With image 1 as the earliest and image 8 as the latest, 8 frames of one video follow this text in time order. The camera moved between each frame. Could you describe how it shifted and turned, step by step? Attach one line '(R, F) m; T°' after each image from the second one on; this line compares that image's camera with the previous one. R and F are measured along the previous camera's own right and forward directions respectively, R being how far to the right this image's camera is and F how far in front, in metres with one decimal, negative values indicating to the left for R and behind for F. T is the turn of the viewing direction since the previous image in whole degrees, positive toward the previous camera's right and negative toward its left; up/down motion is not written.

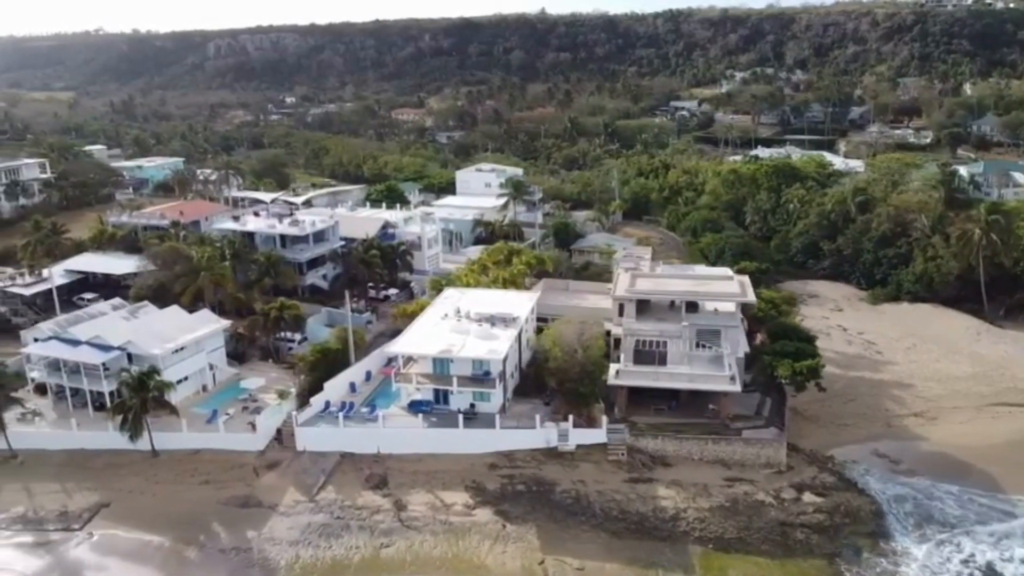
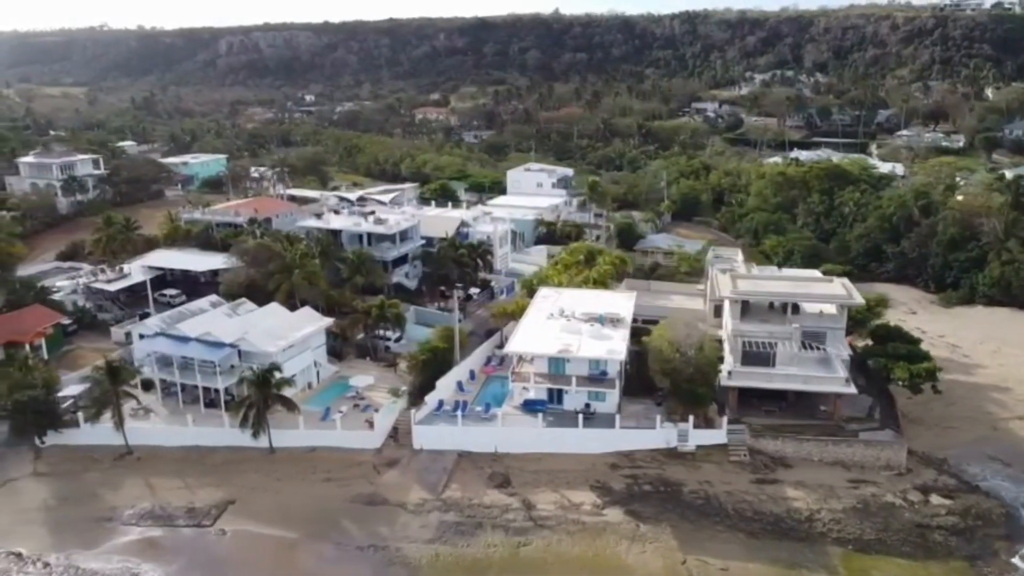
(-5.0, 0.0) m; 0°
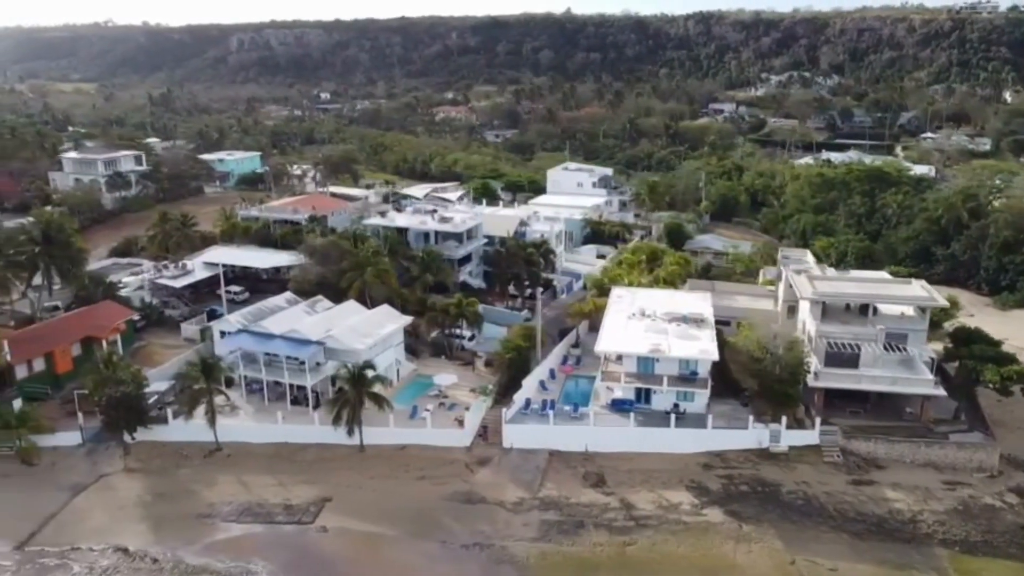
(-3.8, 0.0) m; 0°
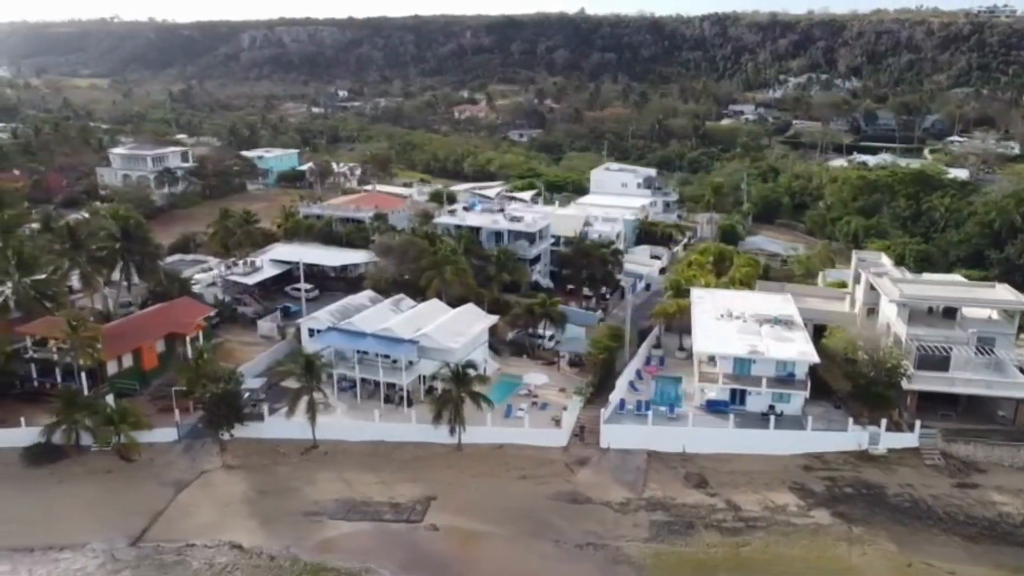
(-4.1, 0.0) m; 0°
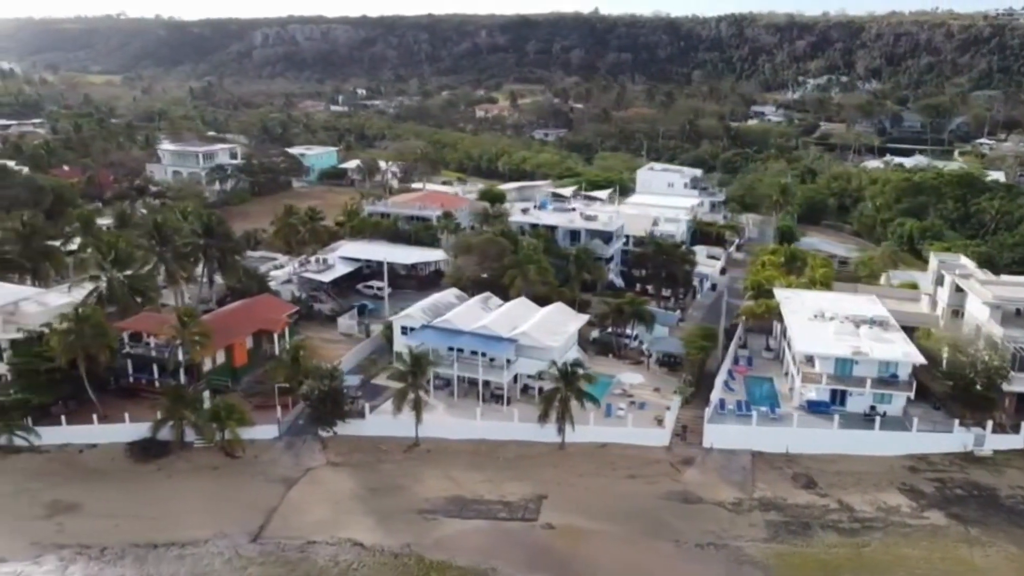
(-4.3, +0.1) m; 0°
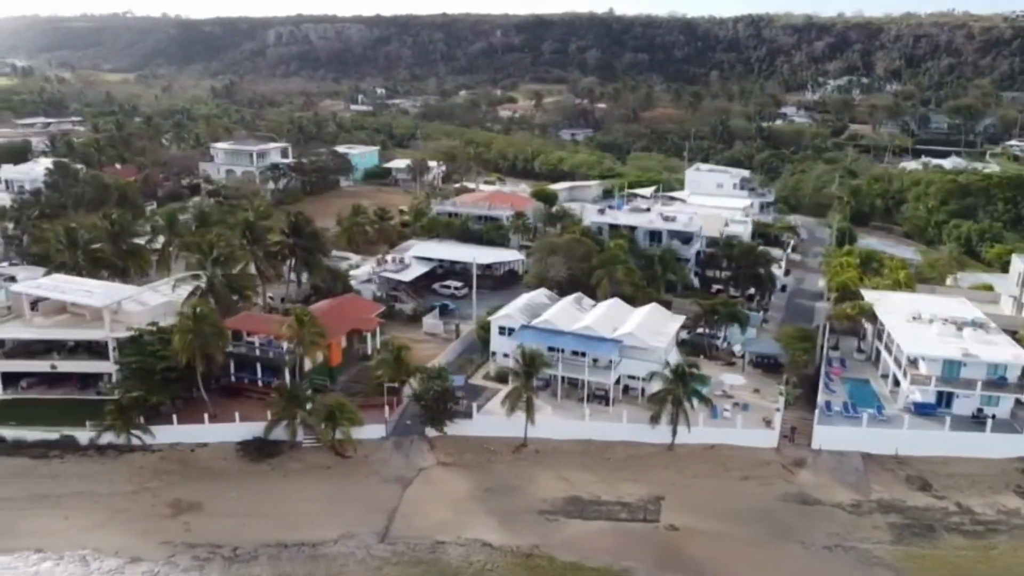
(-4.5, 0.0) m; 0°
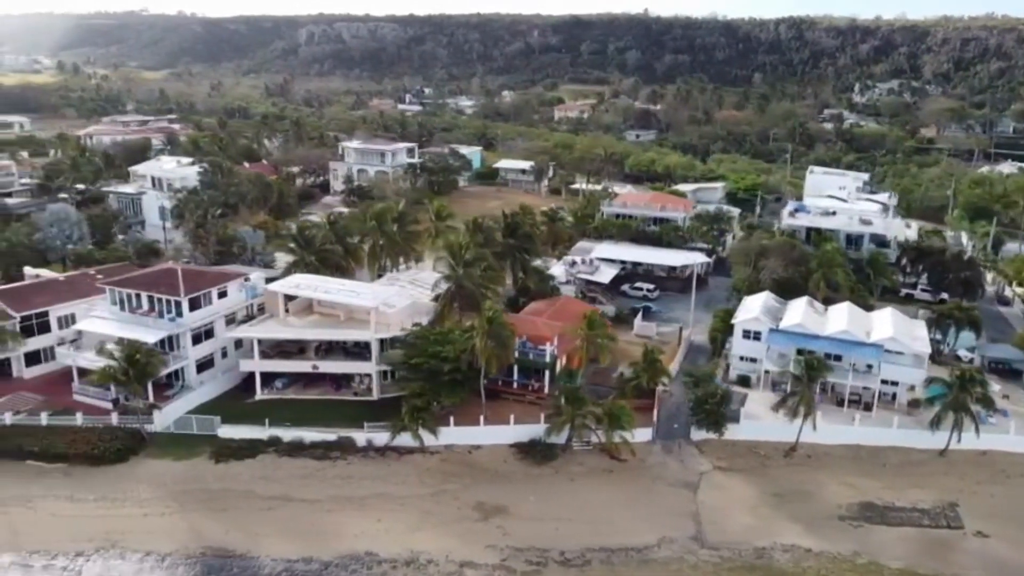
(-11.1, +0.2) m; 0°
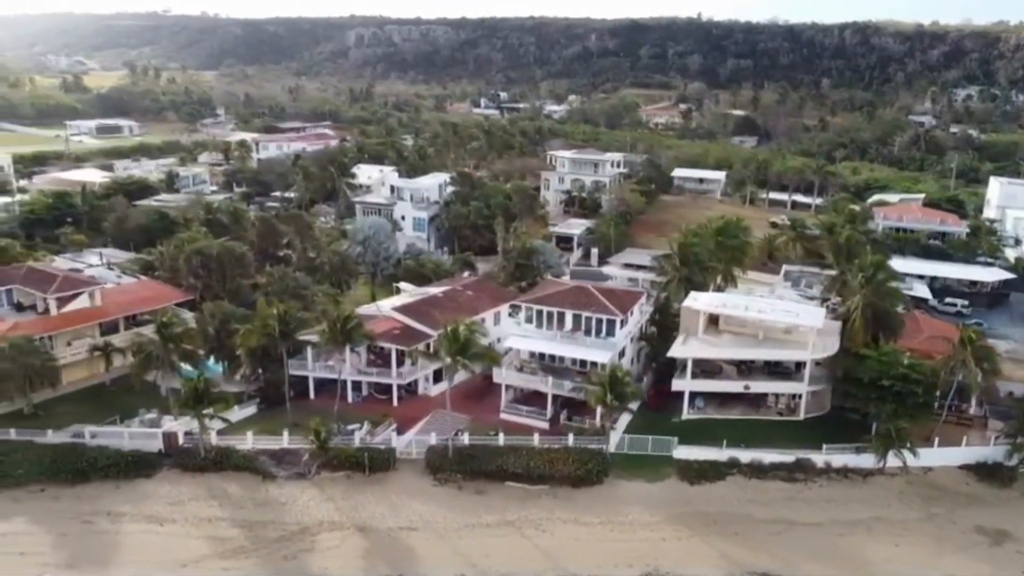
(-18.1, +0.2) m; 0°
